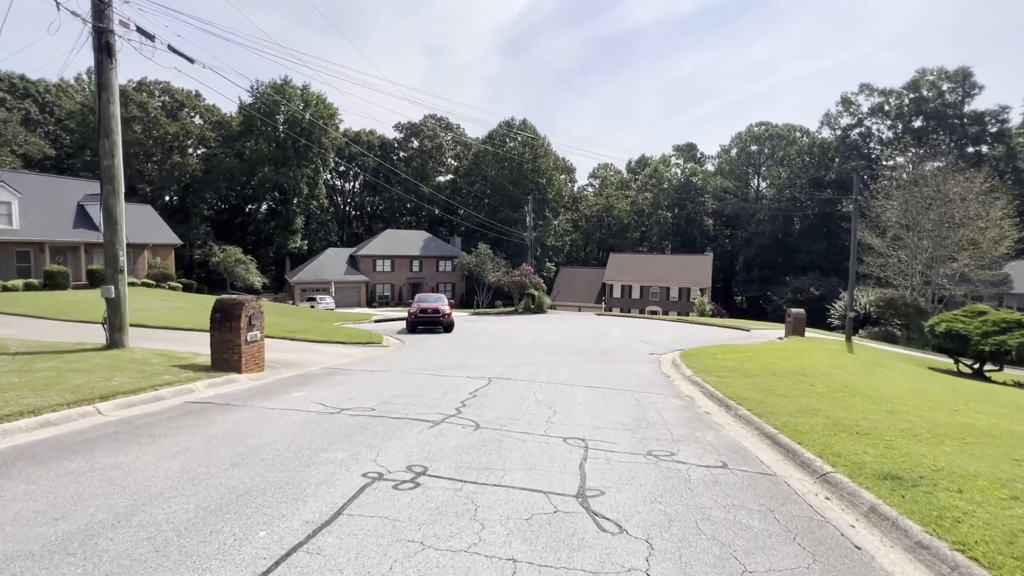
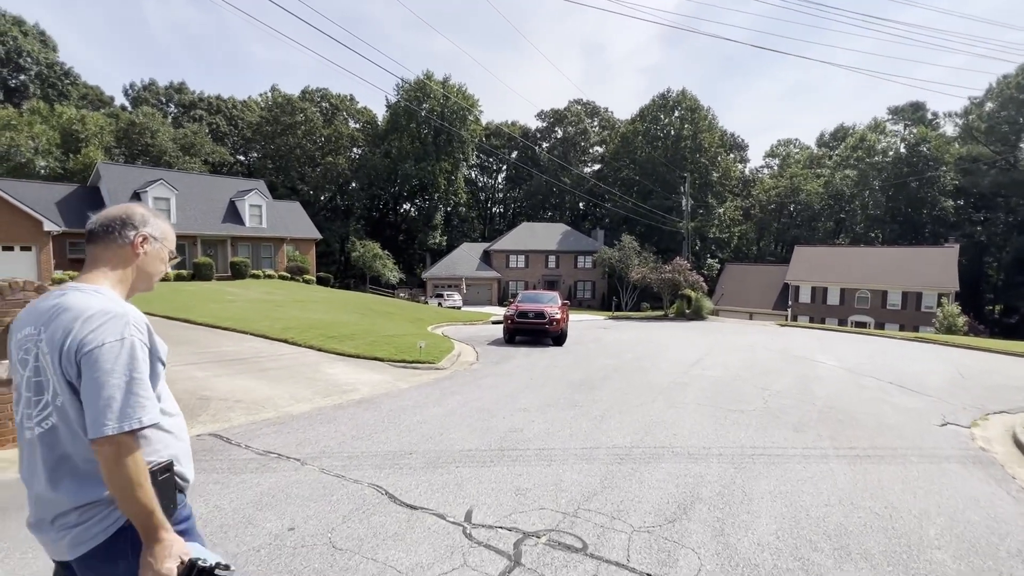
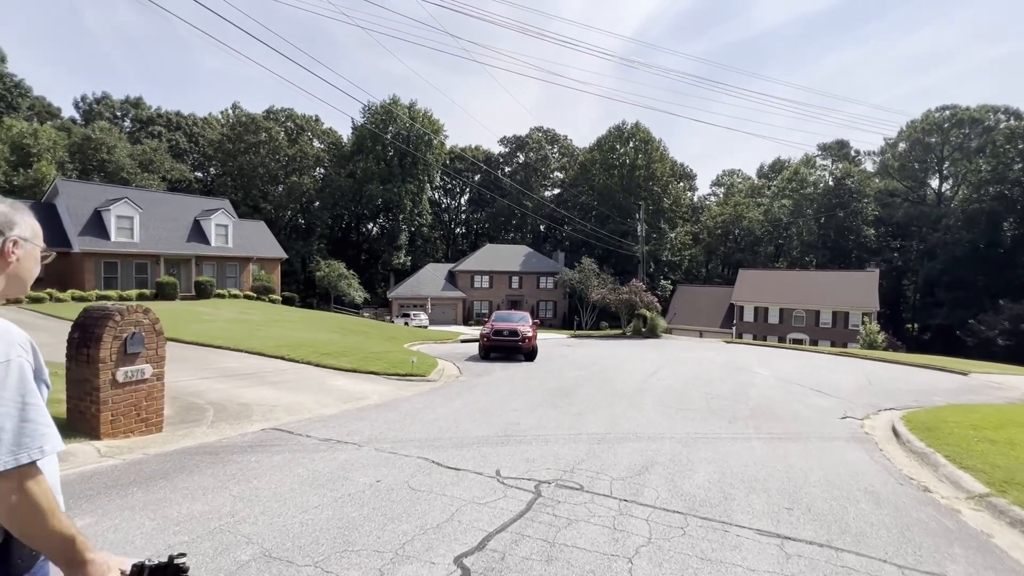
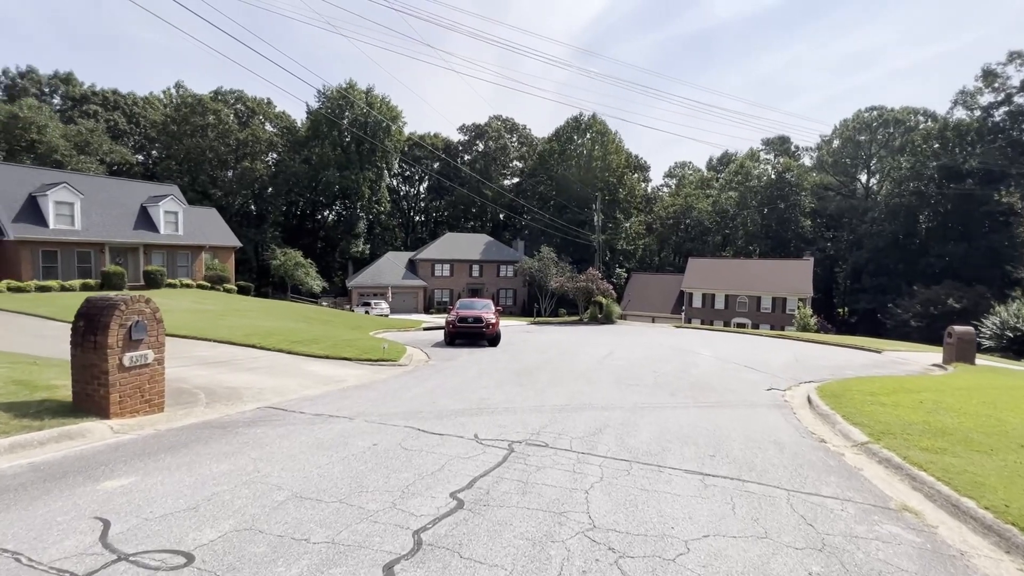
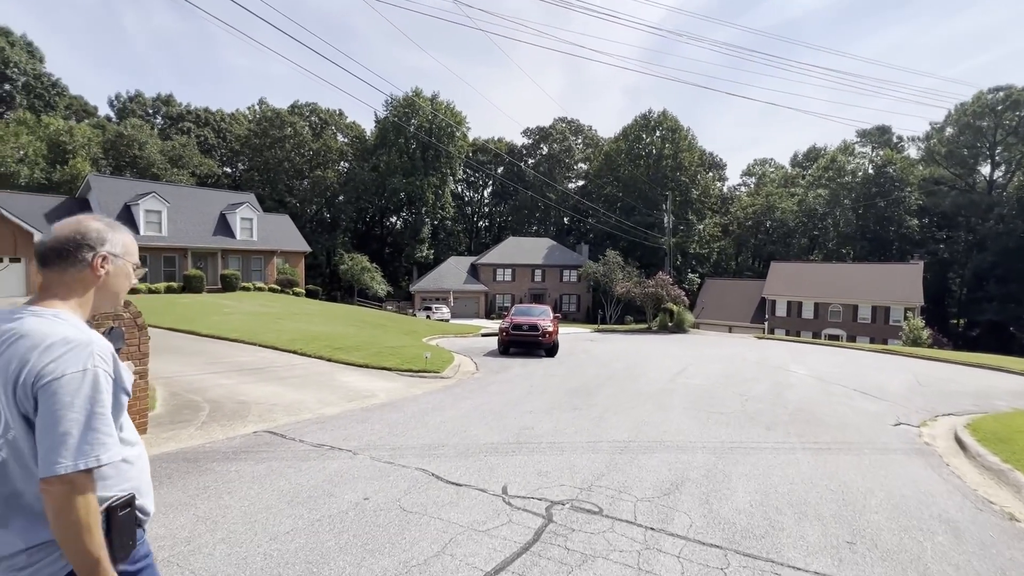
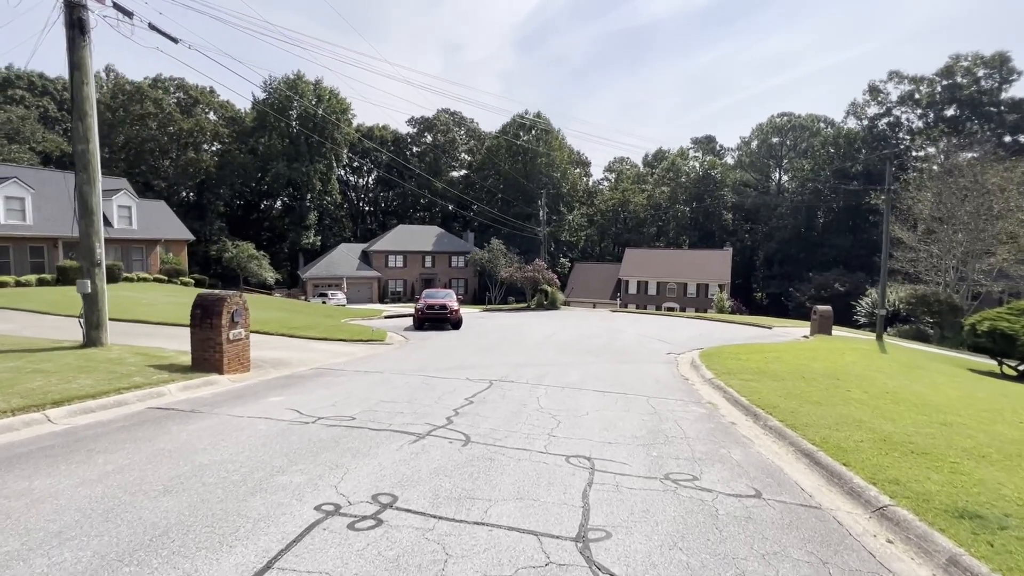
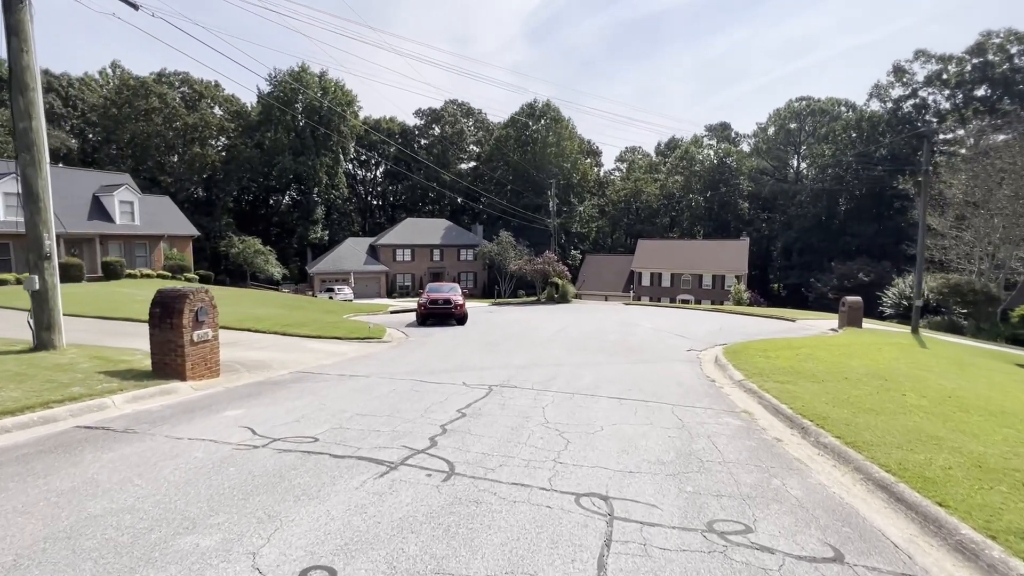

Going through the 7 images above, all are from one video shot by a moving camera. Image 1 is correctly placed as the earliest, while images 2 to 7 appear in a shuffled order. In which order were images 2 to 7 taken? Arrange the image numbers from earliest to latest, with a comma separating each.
6, 7, 4, 3, 5, 2
